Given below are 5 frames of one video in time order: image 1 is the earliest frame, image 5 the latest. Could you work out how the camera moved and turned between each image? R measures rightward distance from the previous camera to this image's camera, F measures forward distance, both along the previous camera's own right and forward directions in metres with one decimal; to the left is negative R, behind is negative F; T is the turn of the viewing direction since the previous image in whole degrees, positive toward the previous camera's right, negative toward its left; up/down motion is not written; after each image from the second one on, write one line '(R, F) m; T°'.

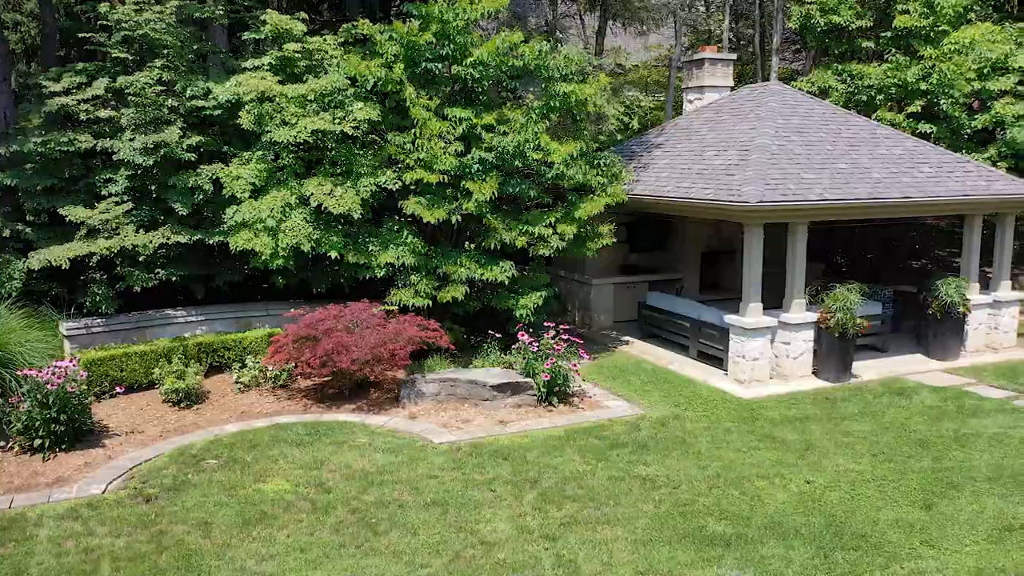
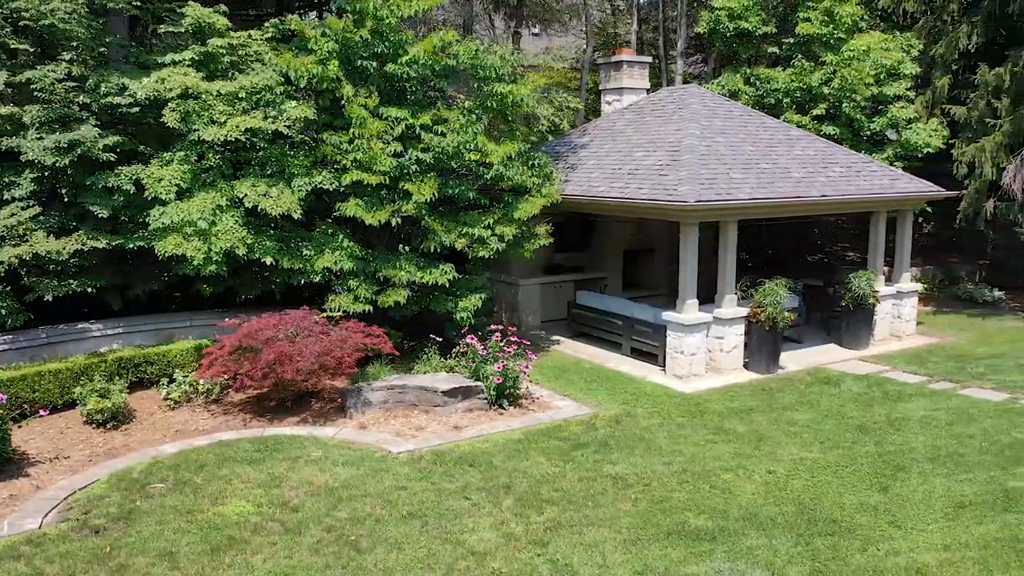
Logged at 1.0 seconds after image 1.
(-0.7, +0.1) m; +8°
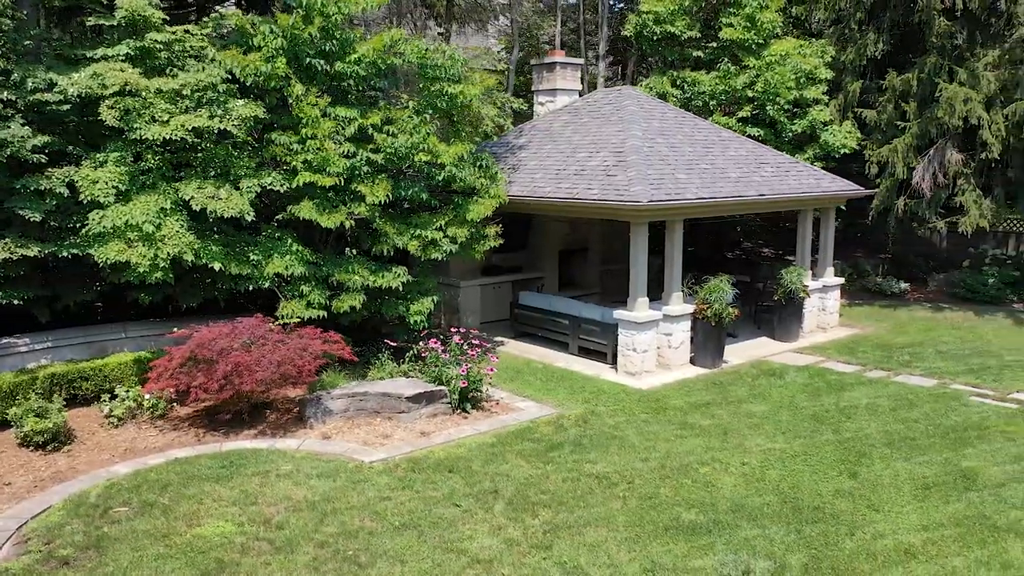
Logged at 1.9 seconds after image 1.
(-0.7, +0.1) m; +7°
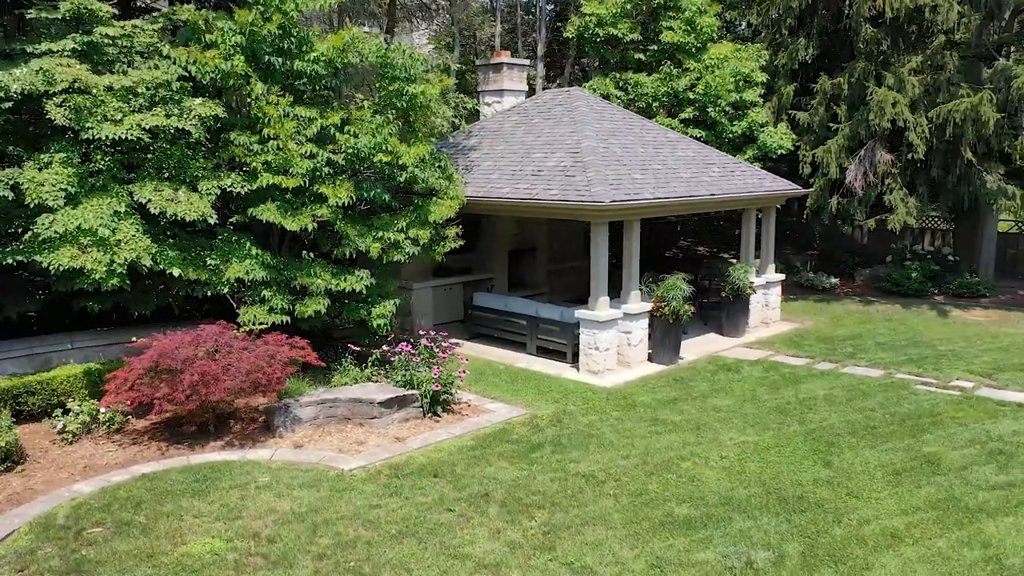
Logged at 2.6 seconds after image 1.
(-0.5, +0.1) m; +6°
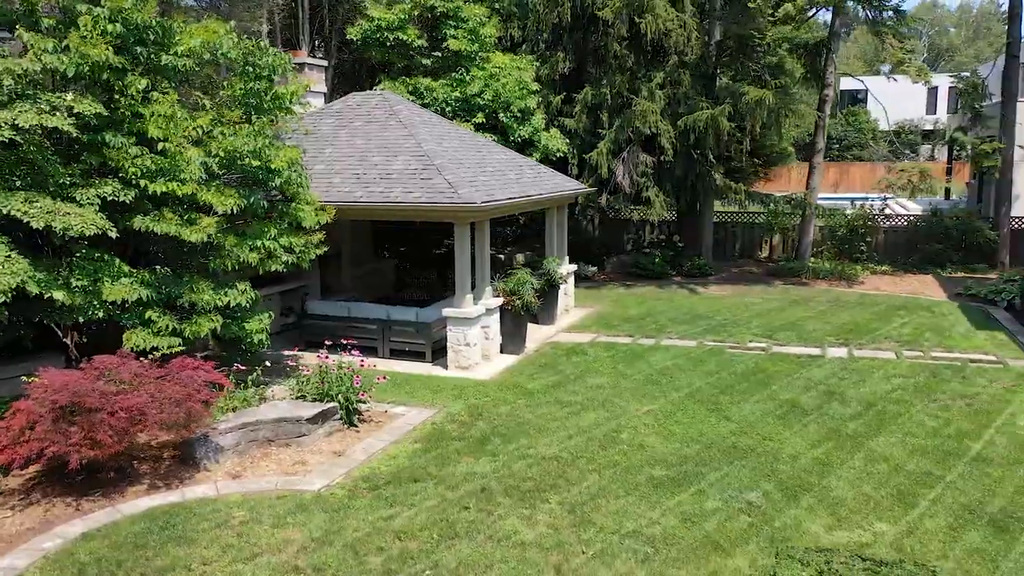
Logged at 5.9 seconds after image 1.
(-2.5, +0.2) m; +24°
